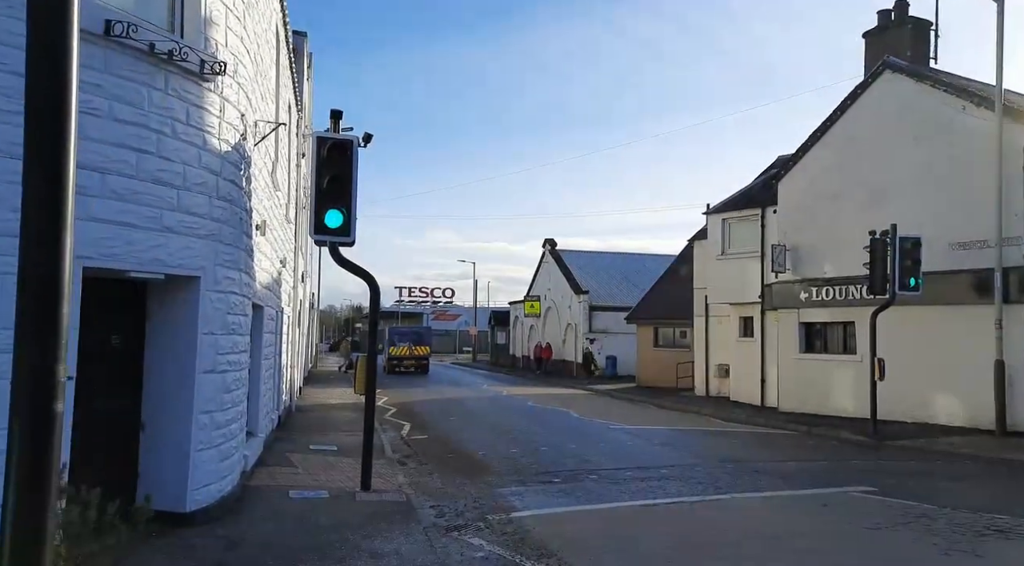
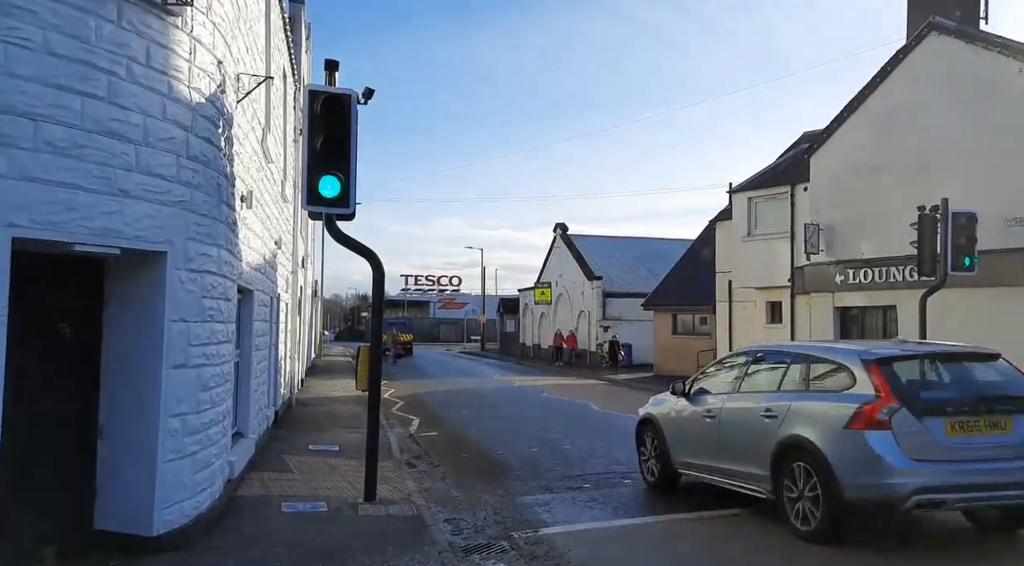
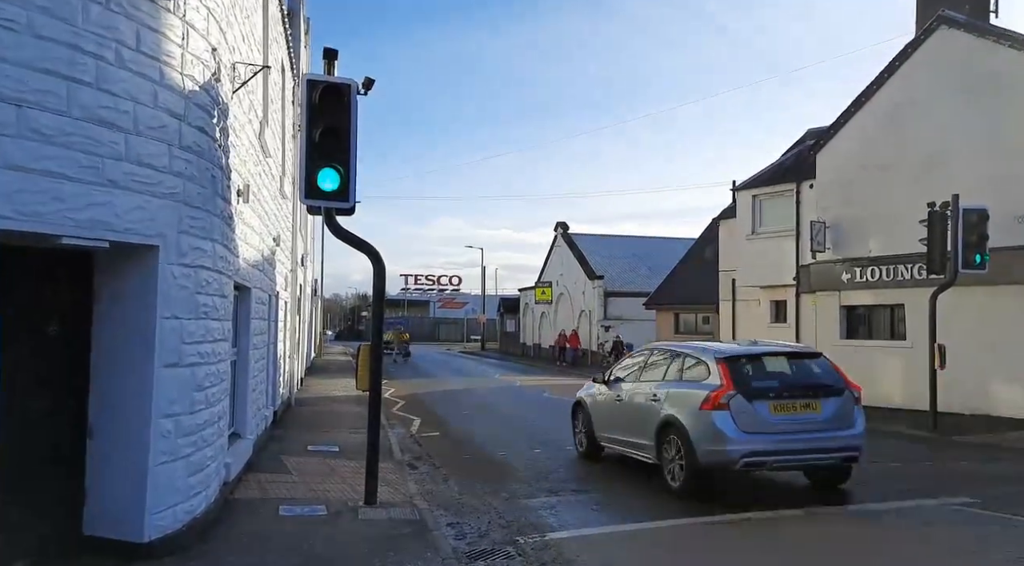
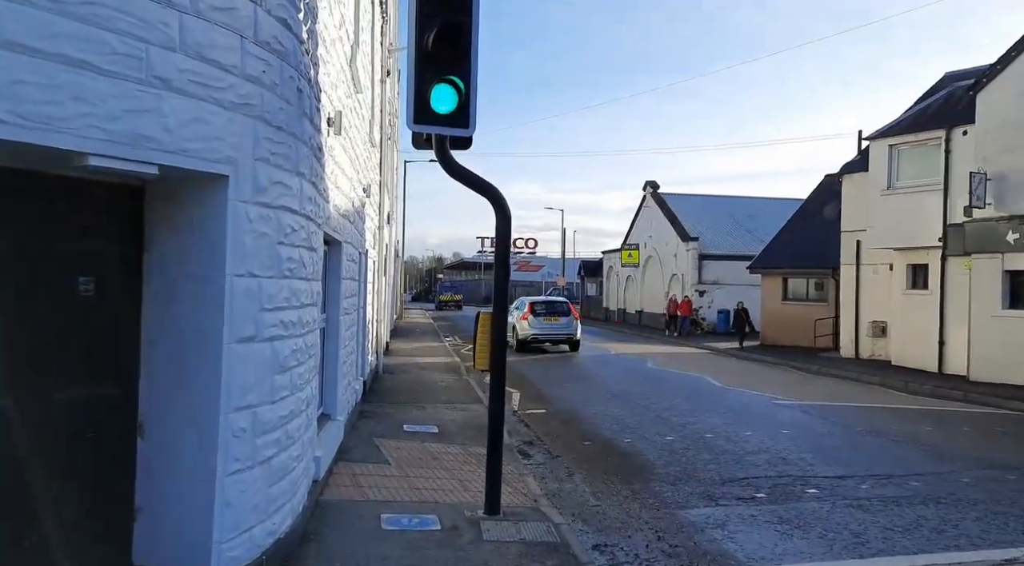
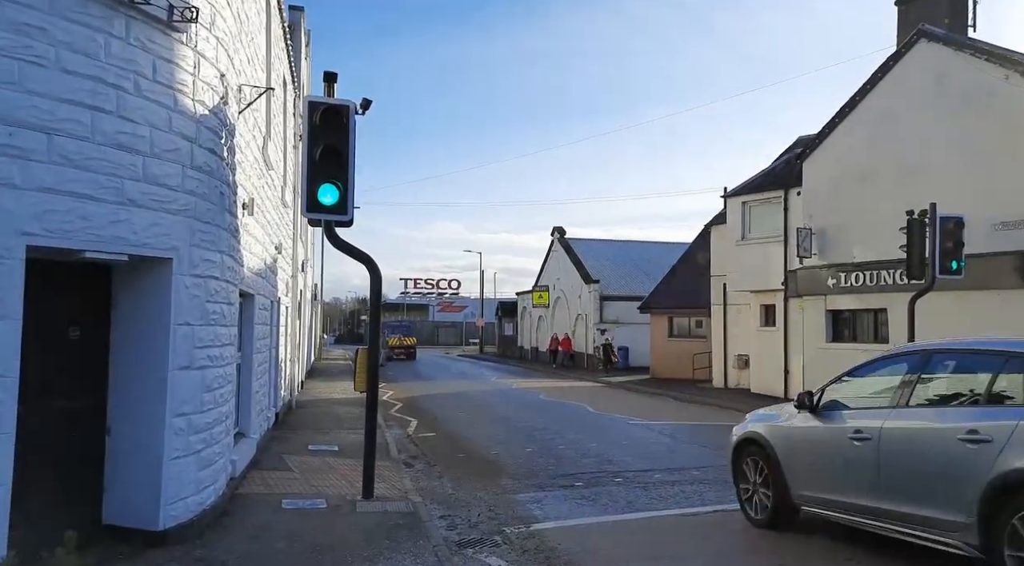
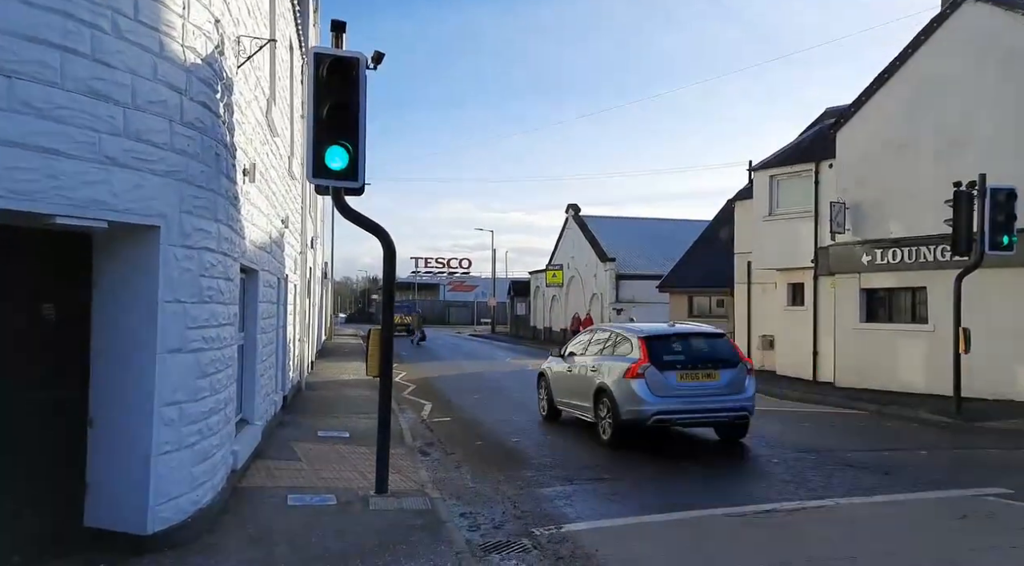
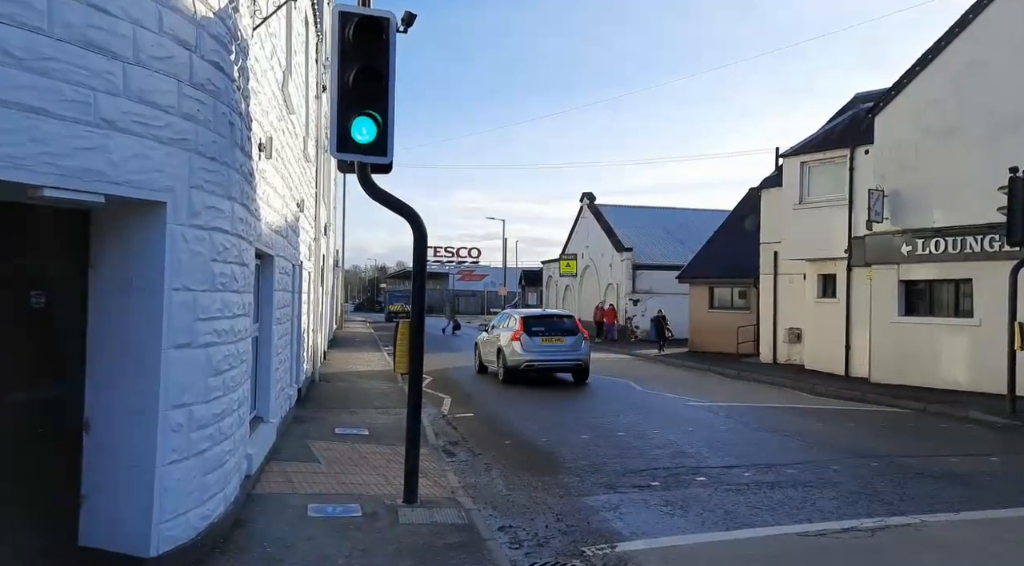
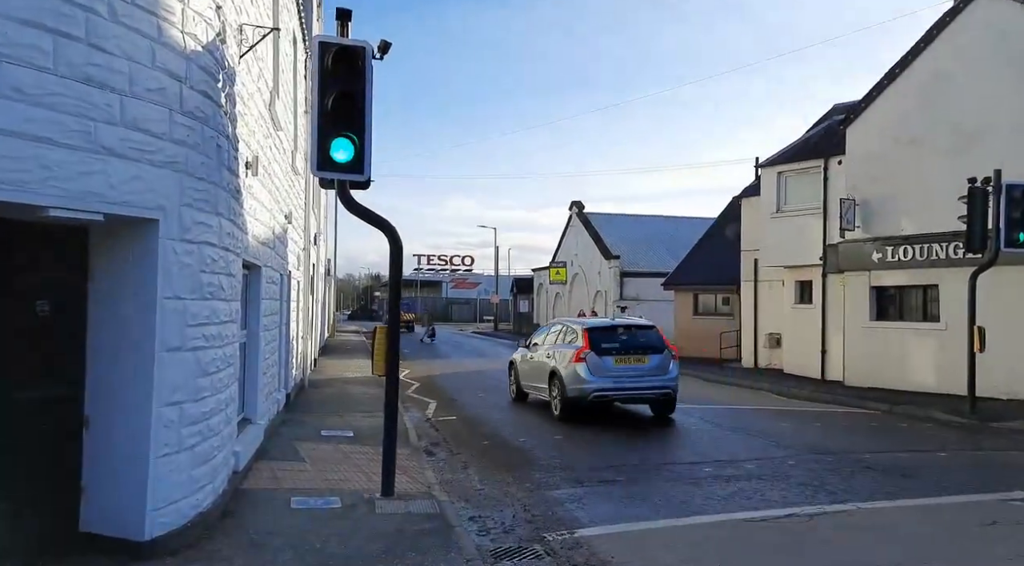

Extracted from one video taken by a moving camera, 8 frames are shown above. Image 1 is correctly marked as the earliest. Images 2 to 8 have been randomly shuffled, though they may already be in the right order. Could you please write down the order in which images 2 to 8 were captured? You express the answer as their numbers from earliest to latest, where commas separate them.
5, 2, 3, 6, 8, 7, 4
